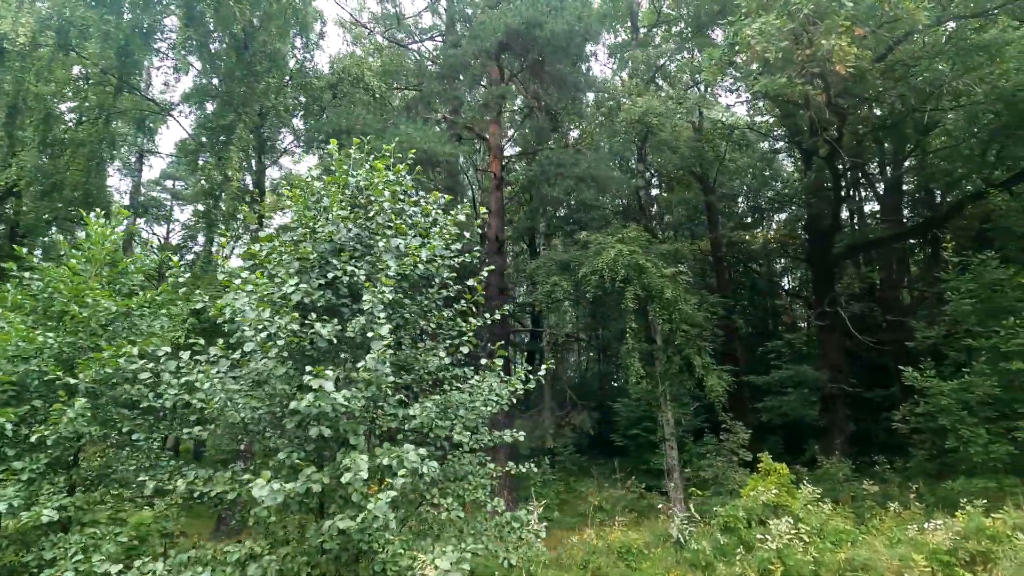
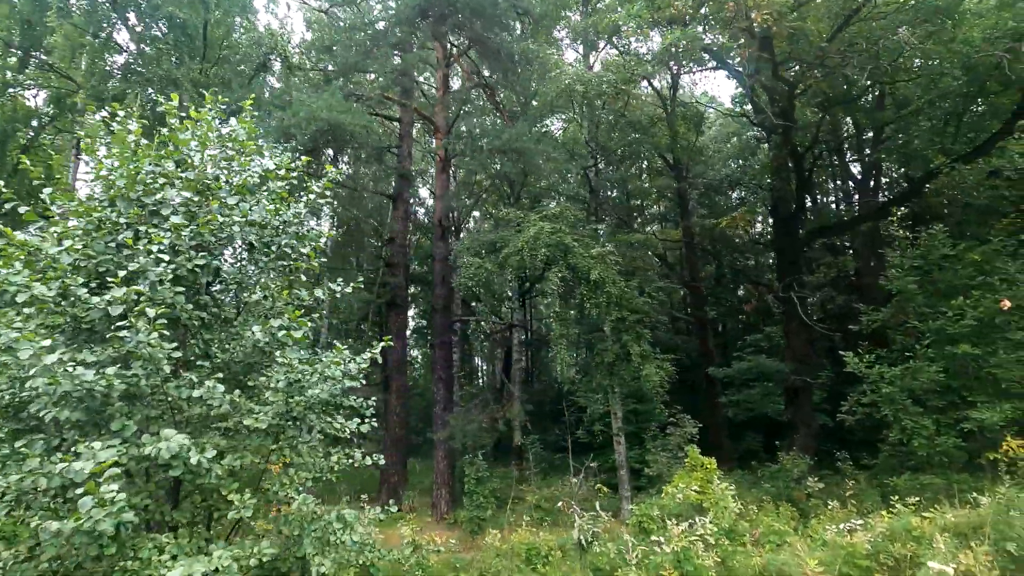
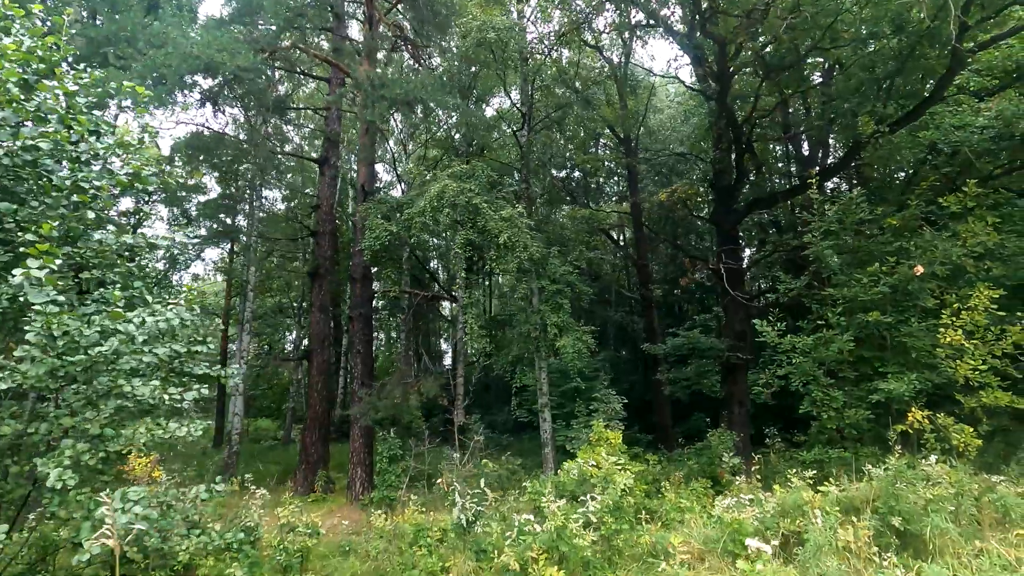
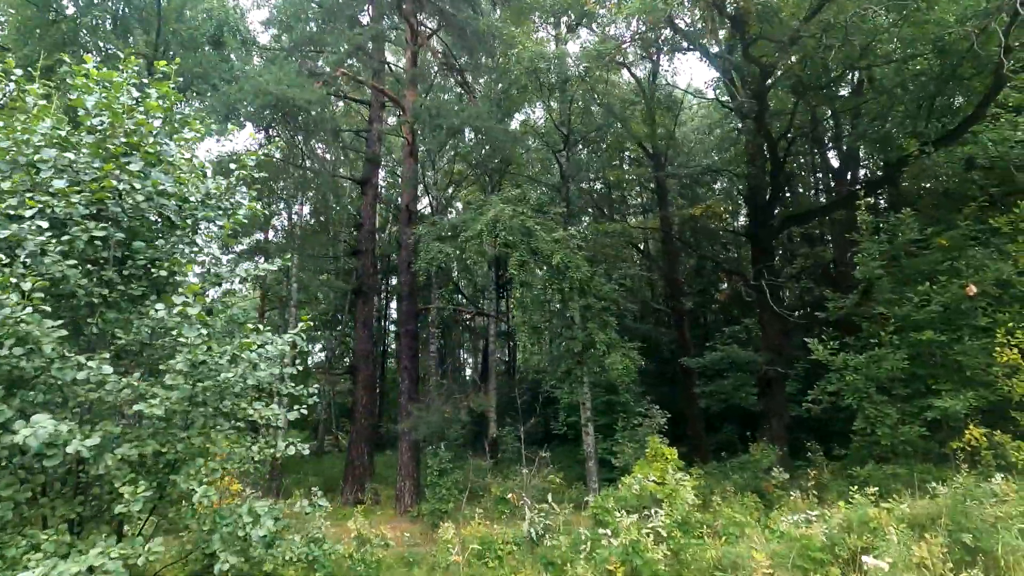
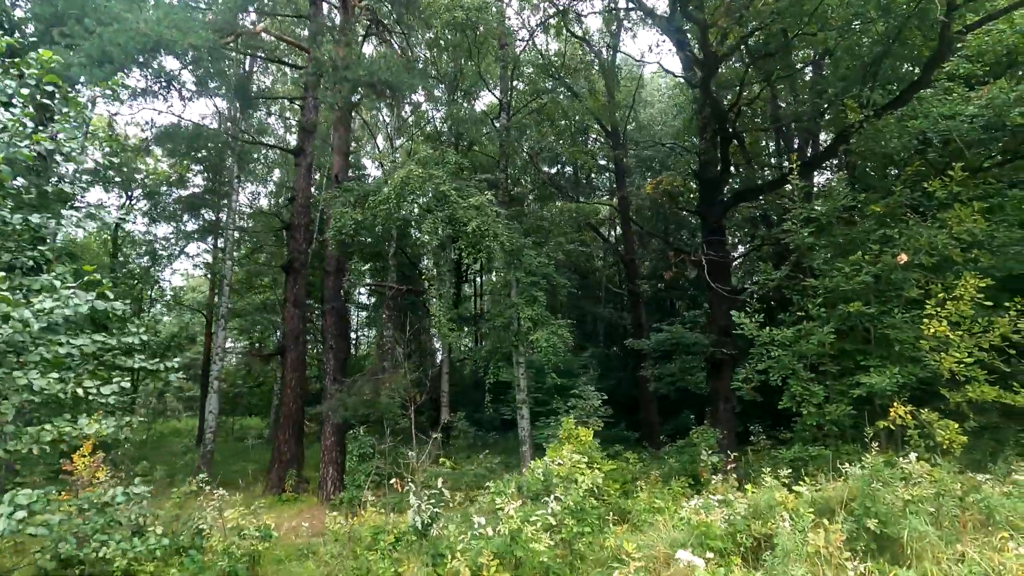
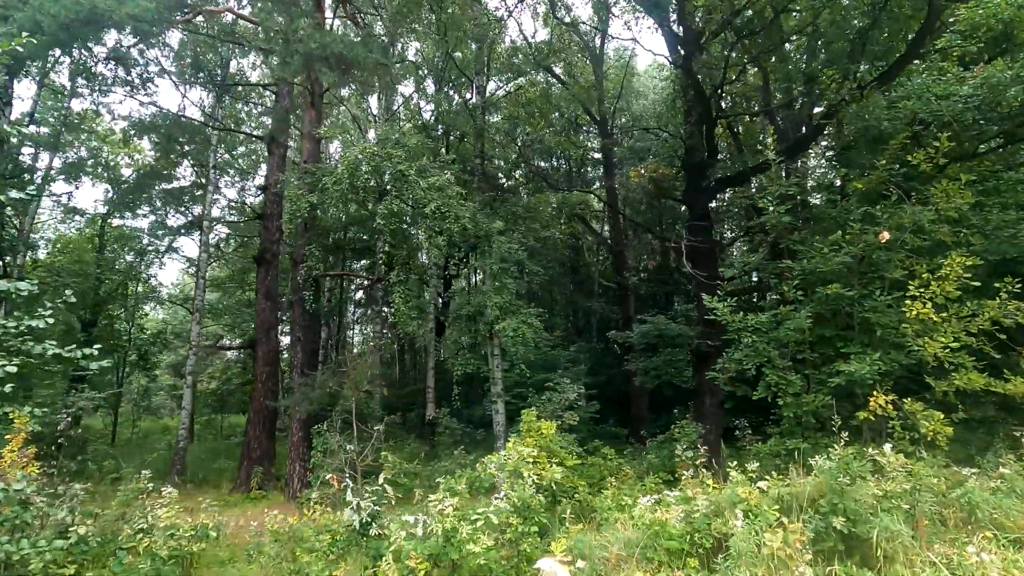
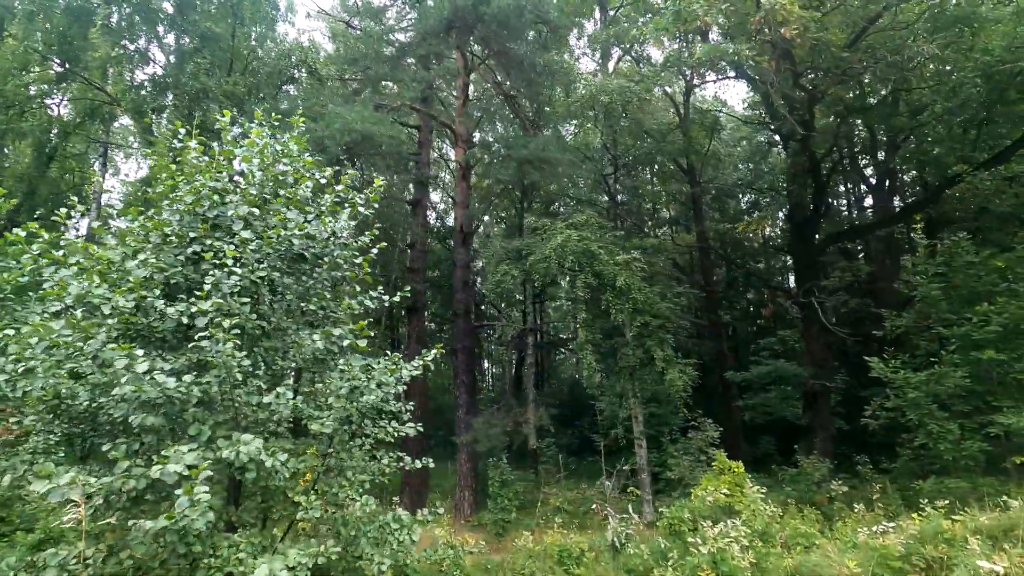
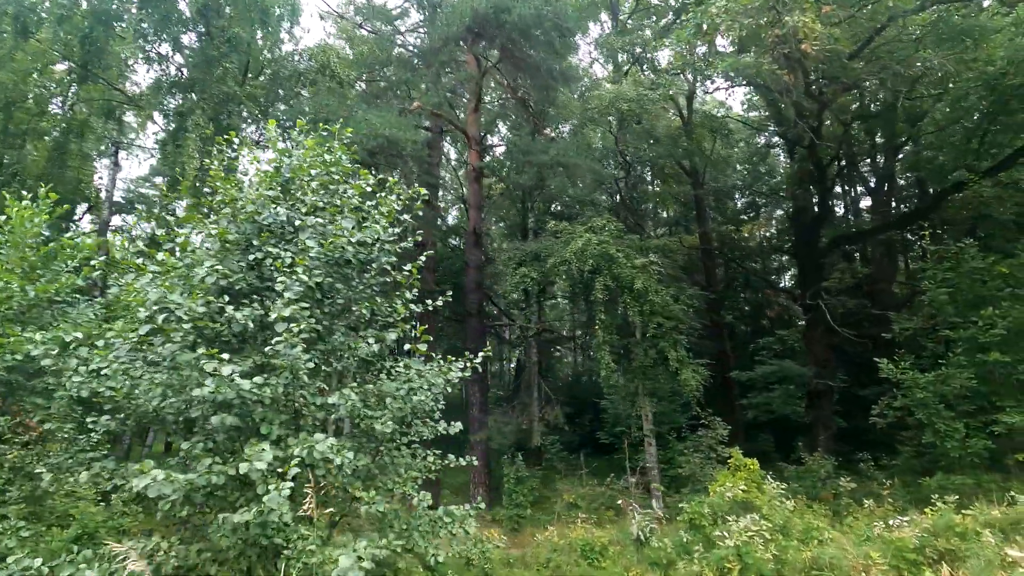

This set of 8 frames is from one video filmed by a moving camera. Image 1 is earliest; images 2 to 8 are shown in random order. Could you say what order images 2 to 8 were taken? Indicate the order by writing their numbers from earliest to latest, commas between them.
8, 7, 2, 4, 3, 5, 6
